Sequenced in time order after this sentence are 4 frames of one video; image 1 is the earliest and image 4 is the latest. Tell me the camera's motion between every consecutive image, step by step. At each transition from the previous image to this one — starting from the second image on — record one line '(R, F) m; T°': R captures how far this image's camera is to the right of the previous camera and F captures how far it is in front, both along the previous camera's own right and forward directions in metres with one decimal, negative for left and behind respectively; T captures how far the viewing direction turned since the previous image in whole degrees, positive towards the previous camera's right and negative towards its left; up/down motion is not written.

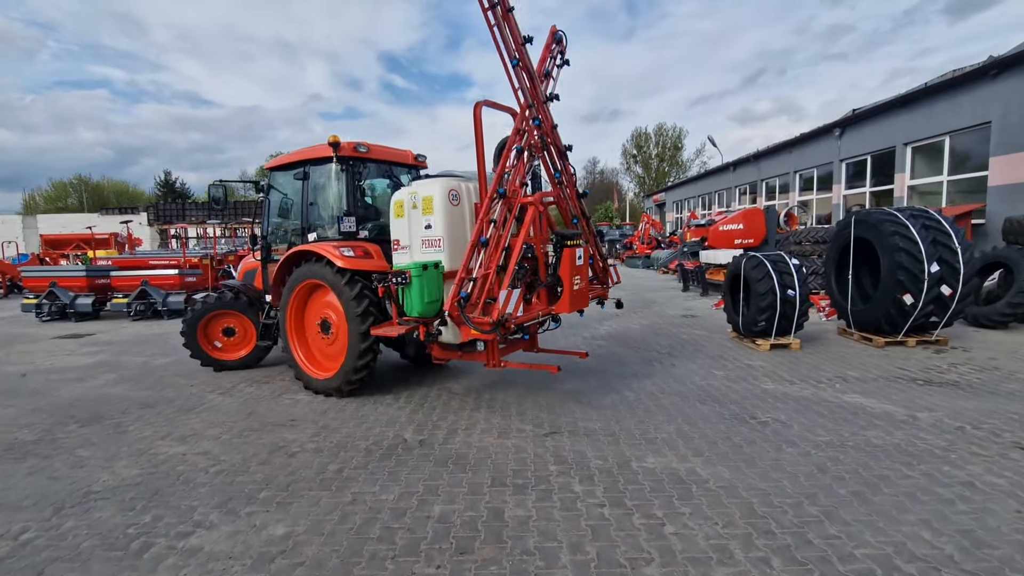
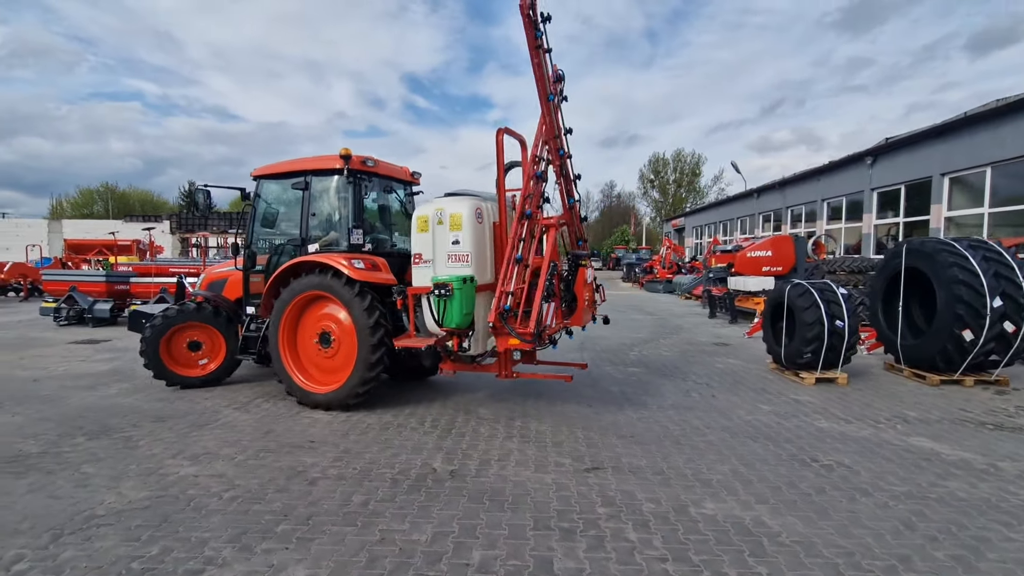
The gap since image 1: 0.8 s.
(-0.2, +0.3) m; -1°
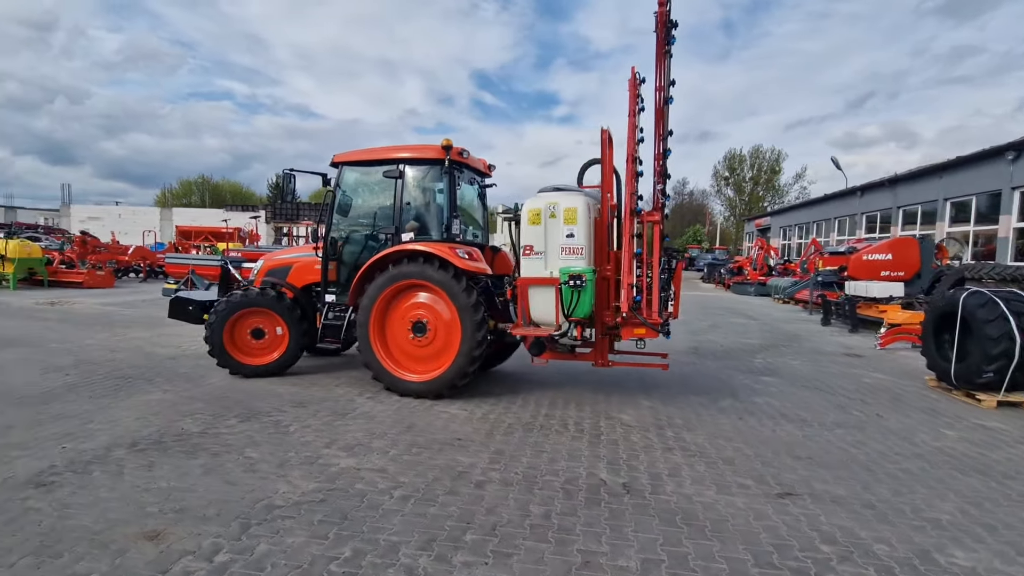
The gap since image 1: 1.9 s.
(-0.8, +0.3) m; -7°
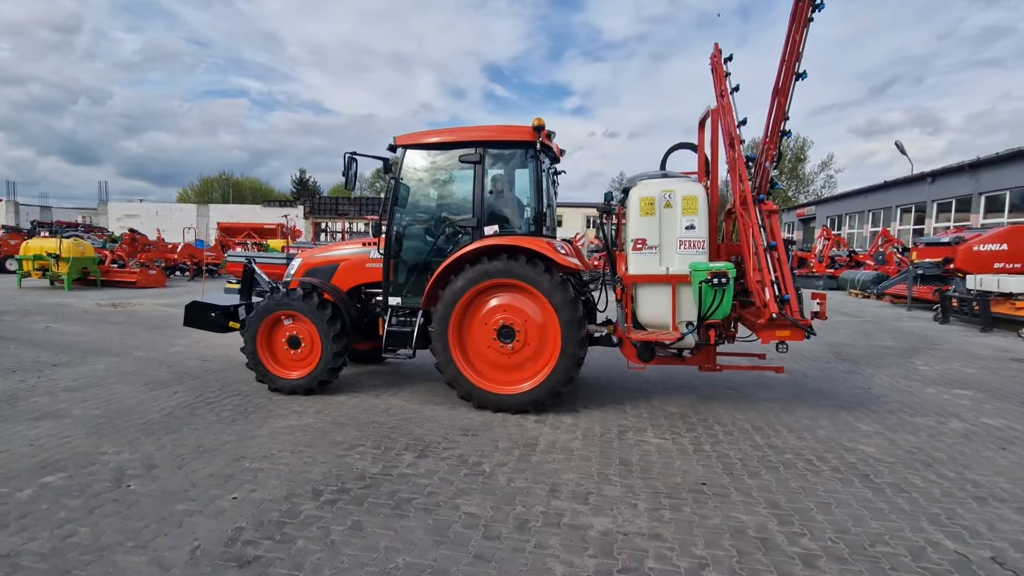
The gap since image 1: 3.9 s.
(-1.6, +0.8) m; -2°
